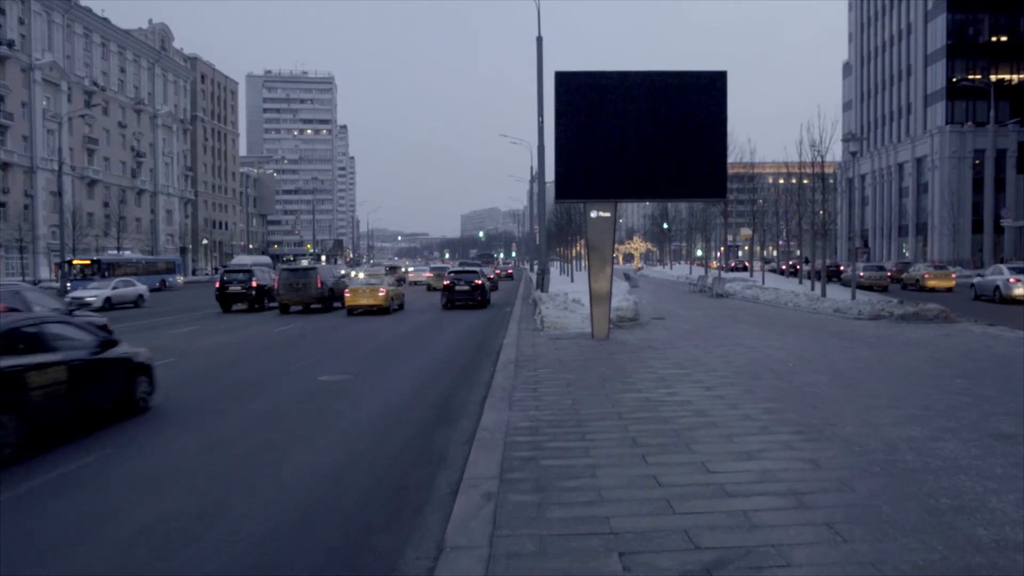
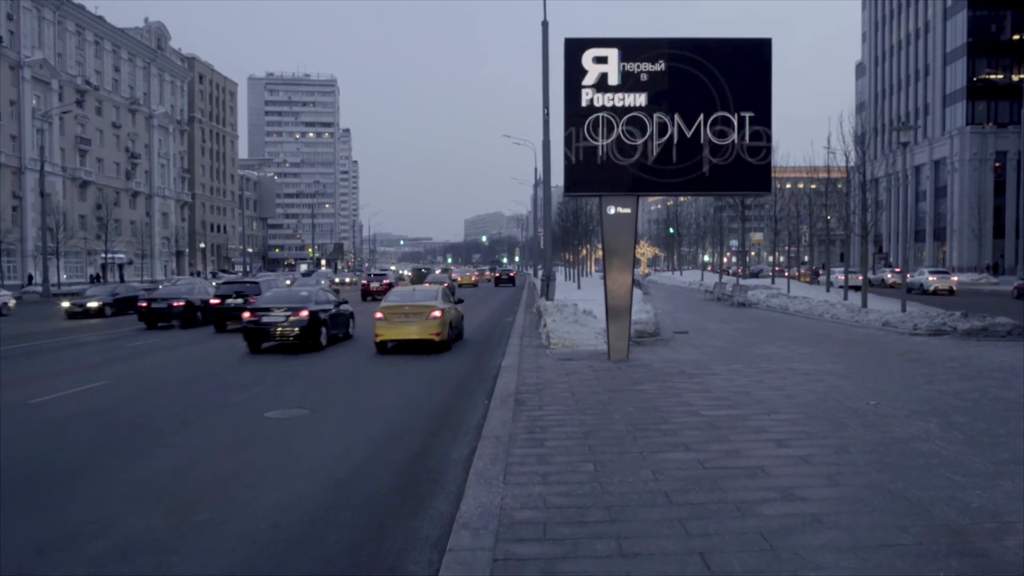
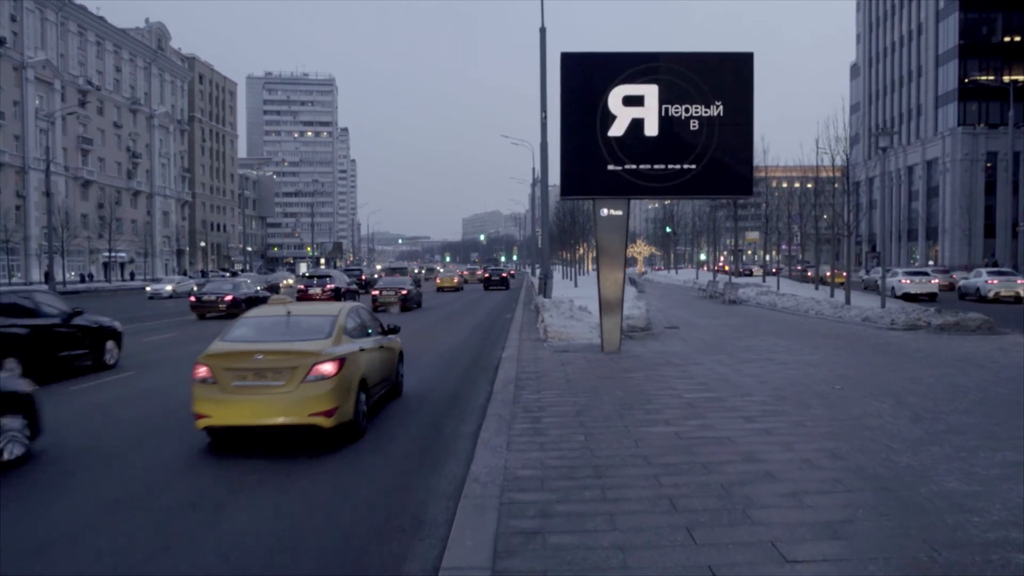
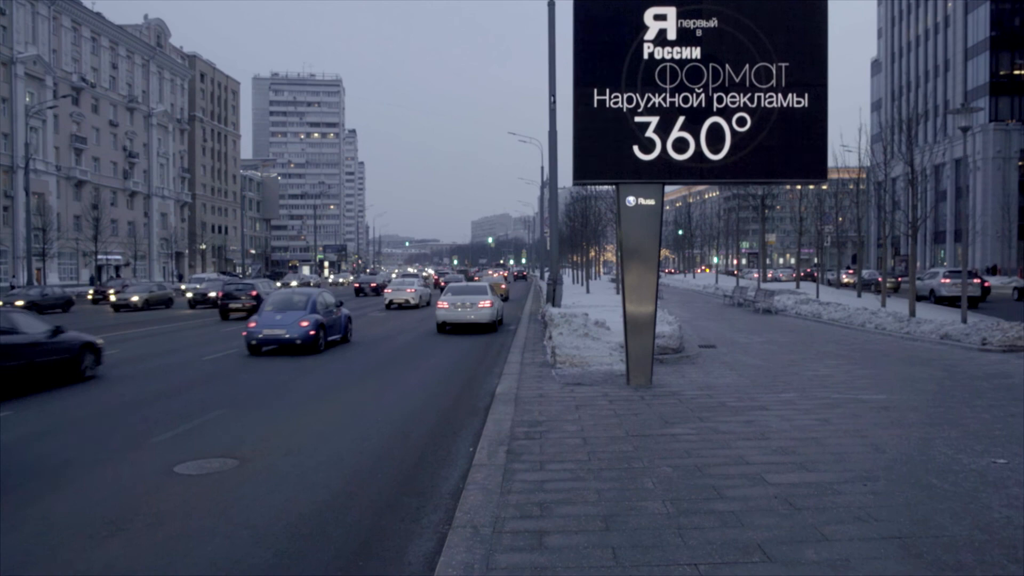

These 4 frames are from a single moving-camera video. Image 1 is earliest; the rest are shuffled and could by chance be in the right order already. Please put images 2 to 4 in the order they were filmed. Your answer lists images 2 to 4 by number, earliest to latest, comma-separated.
3, 2, 4
